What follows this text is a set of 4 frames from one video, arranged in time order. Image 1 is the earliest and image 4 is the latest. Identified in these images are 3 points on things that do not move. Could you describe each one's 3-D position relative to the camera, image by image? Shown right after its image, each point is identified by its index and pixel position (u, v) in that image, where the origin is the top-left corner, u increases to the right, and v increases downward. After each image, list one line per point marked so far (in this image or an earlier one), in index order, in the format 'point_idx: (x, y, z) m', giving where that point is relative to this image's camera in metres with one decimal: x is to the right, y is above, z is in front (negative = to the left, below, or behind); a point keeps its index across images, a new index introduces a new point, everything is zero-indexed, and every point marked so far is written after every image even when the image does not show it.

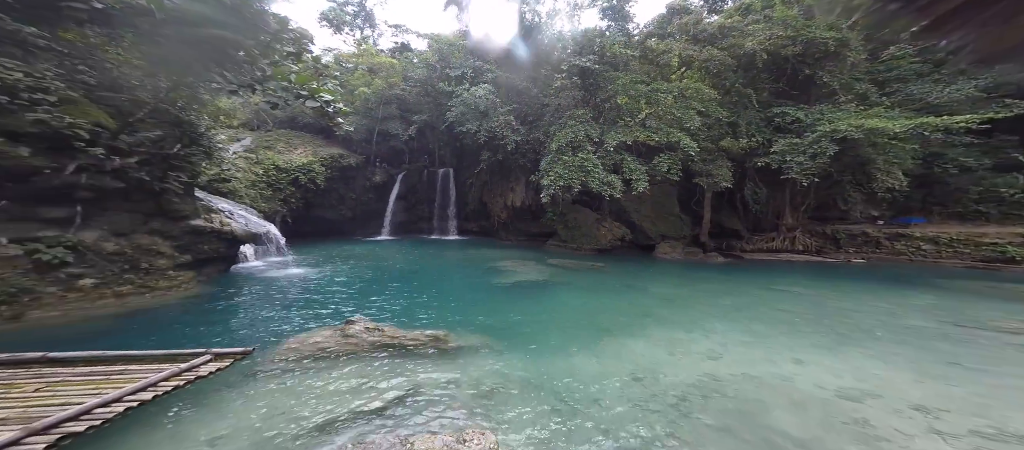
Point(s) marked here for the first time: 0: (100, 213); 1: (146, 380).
0: (-7.6, +0.2, +6.3) m
1: (-3.2, -1.6, +3.2) m
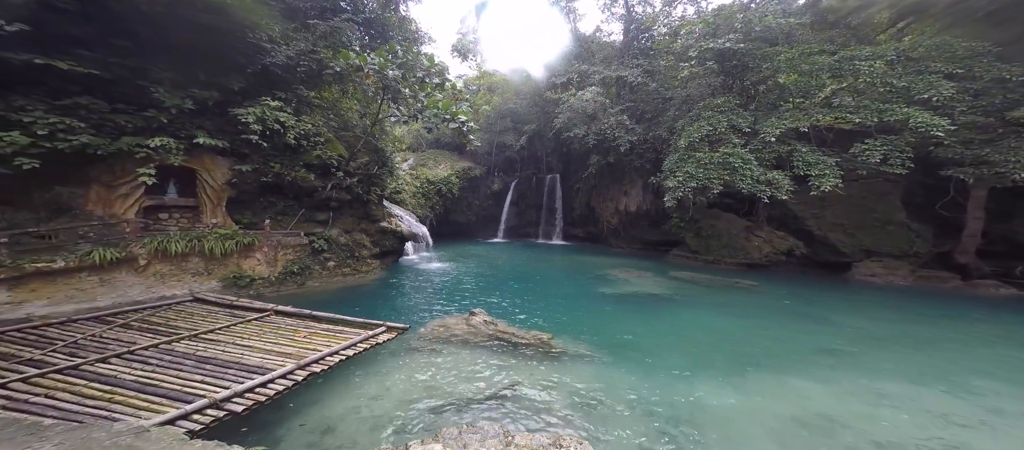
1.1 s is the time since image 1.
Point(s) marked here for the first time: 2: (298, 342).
0: (-4.7, +0.5, +9.7) m
1: (-2.4, -1.7, +5.0) m
2: (-3.2, -1.7, +5.1) m
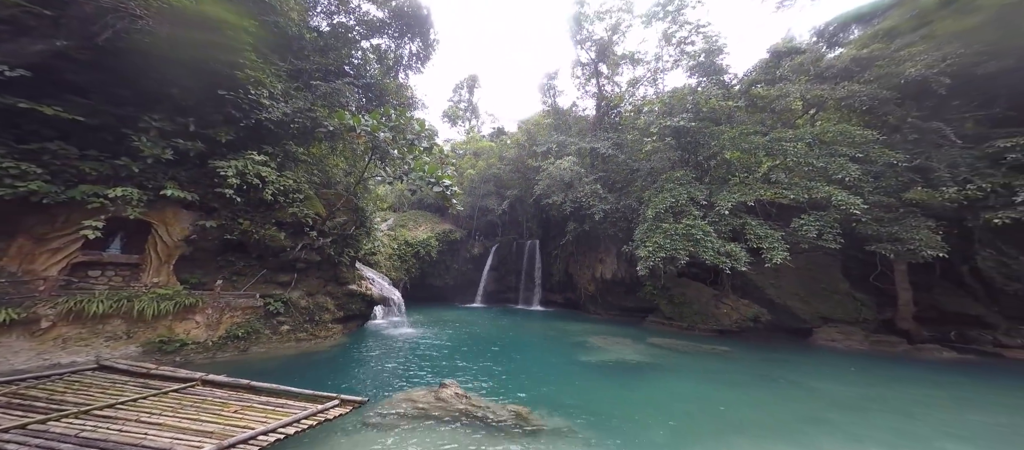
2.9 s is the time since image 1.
0: (-5.4, -1.5, +9.0) m
1: (-2.7, -2.3, +4.1) m
2: (-3.4, -2.3, +4.1) m
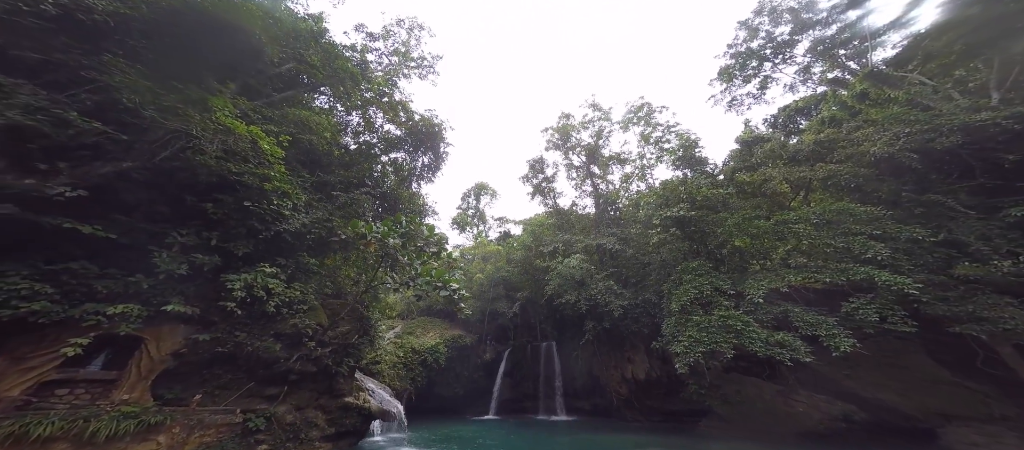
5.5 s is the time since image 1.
0: (-4.9, -4.6, +8.0) m
1: (-2.4, -3.0, +3.1) m
2: (-3.2, -3.0, +3.0) m
